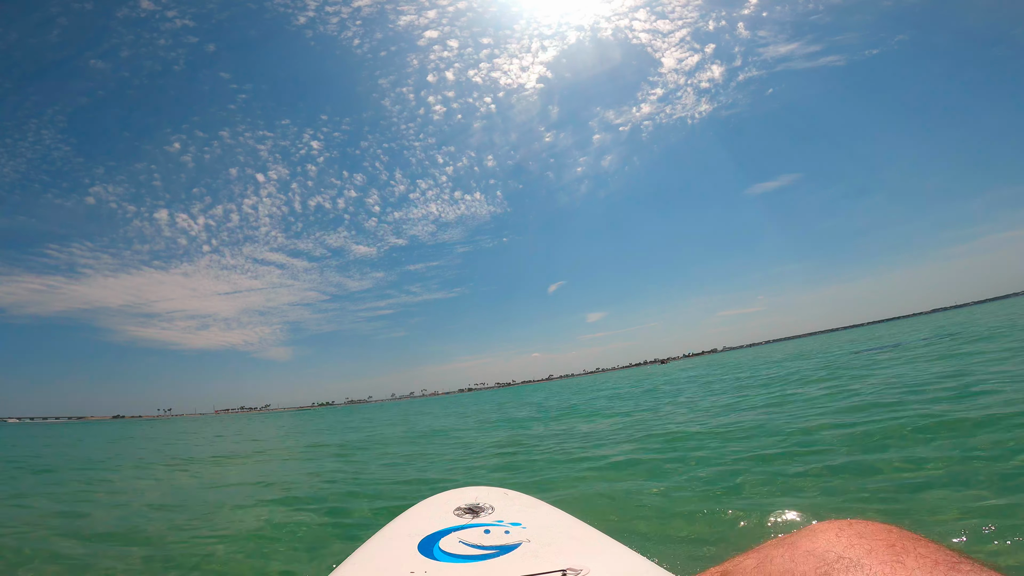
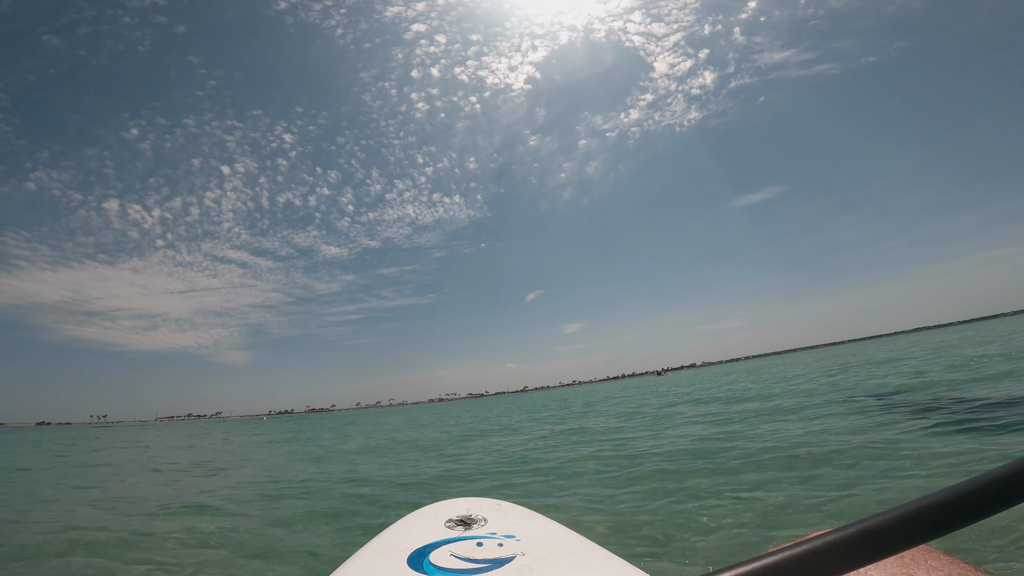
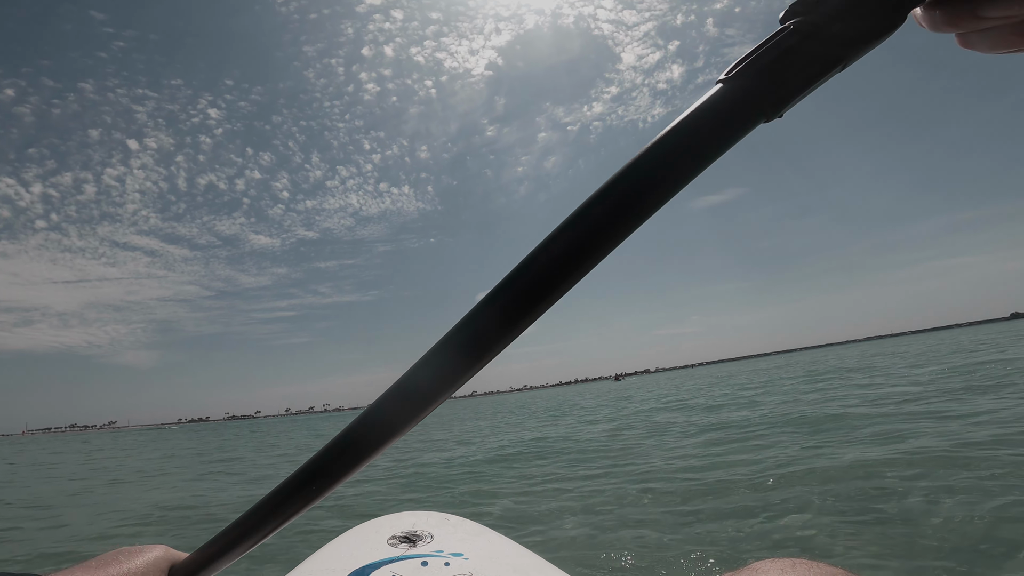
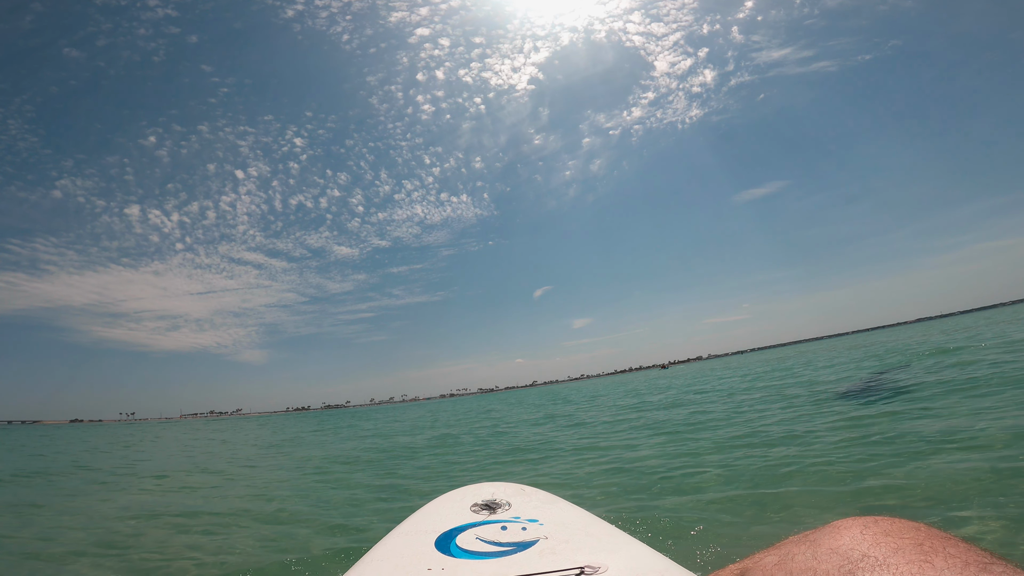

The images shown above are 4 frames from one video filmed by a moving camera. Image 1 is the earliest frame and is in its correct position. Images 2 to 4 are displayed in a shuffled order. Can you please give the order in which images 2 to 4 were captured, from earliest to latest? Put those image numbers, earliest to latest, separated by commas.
4, 2, 3
